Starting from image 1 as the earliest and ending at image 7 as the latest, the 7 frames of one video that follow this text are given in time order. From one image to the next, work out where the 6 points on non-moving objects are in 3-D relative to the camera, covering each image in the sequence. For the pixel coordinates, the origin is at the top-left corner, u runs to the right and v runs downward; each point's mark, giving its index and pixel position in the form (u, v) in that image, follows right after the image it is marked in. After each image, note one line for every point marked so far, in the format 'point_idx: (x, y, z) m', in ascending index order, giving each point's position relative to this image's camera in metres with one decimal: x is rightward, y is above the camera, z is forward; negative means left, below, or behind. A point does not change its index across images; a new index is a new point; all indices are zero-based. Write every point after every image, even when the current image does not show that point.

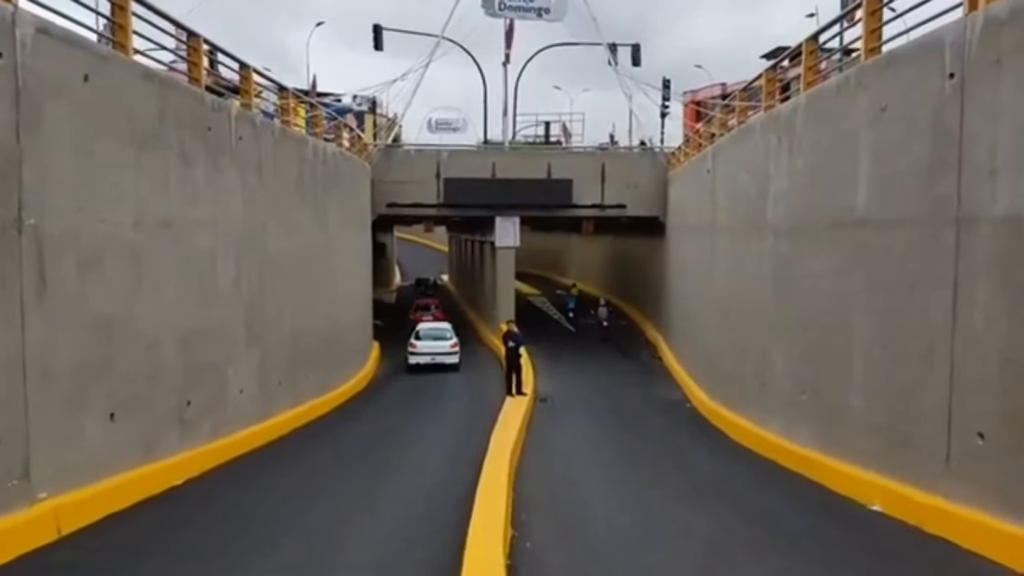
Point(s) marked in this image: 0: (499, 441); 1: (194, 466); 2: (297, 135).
0: (-0.2, -2.7, +16.8) m
1: (-4.5, -2.5, +13.7) m
2: (-4.5, +3.2, +19.6) m
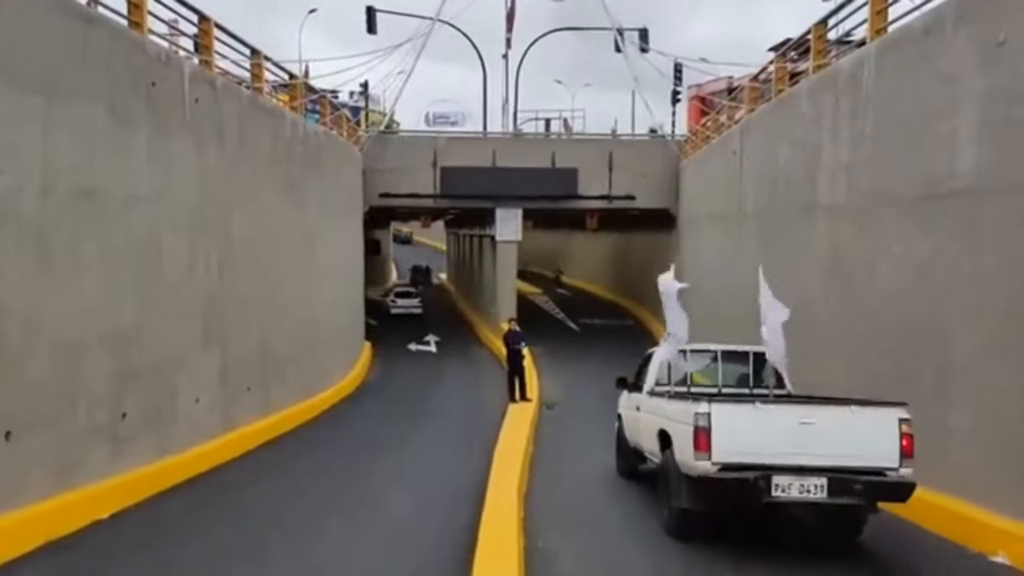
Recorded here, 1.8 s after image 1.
0: (-0.2, -2.5, +14.3) m
1: (-4.5, -2.4, +11.1) m
2: (-4.4, +3.3, +17.1) m
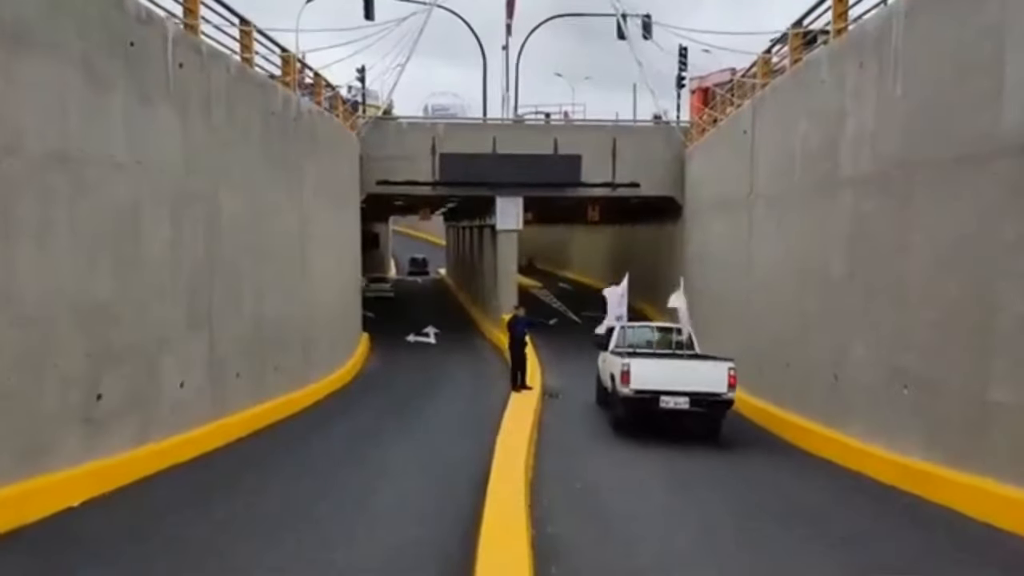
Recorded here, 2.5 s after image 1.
0: (-0.1, -2.2, +13.5) m
1: (-4.4, -2.1, +10.3) m
2: (-4.4, +3.6, +16.3) m
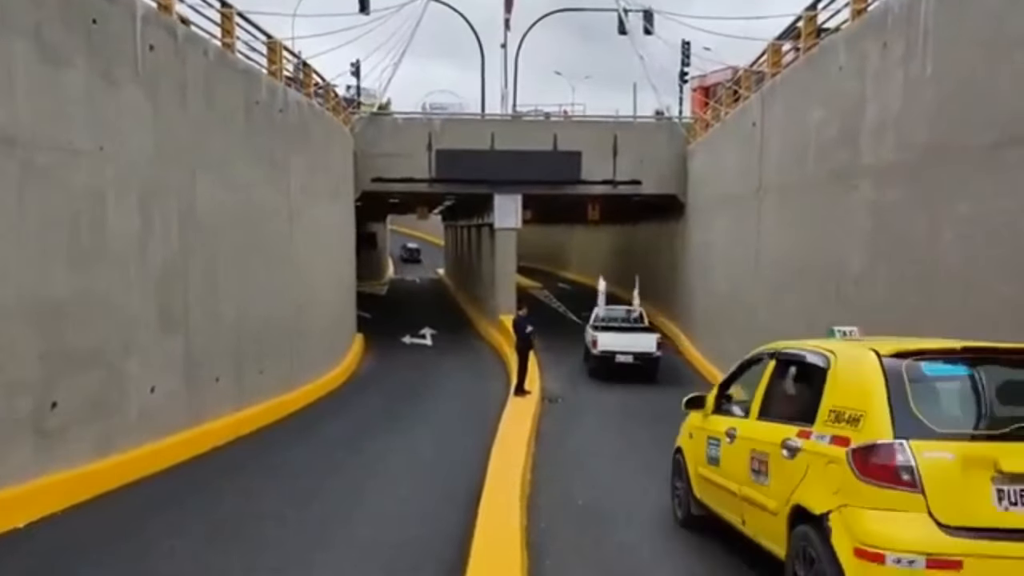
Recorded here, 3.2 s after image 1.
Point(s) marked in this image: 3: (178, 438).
0: (-0.2, -2.2, +12.6) m
1: (-4.4, -2.1, +9.4) m
2: (-4.4, +3.6, +15.4) m
3: (-4.4, -2.0, +12.5) m
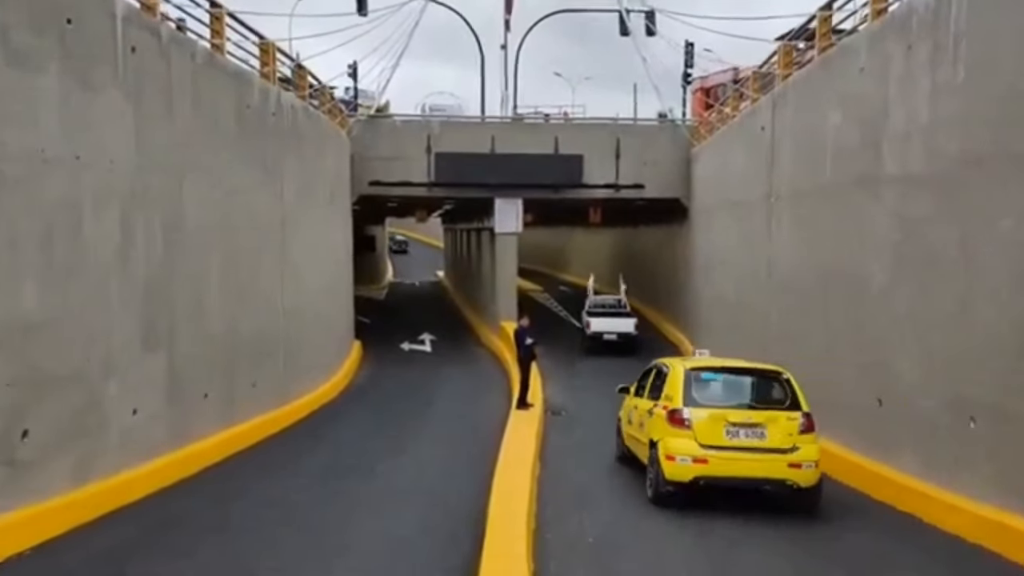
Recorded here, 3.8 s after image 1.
0: (-0.1, -2.4, +12.0) m
1: (-4.4, -2.3, +8.8) m
2: (-4.4, +3.4, +14.7) m
3: (-4.4, -2.2, +11.9) m
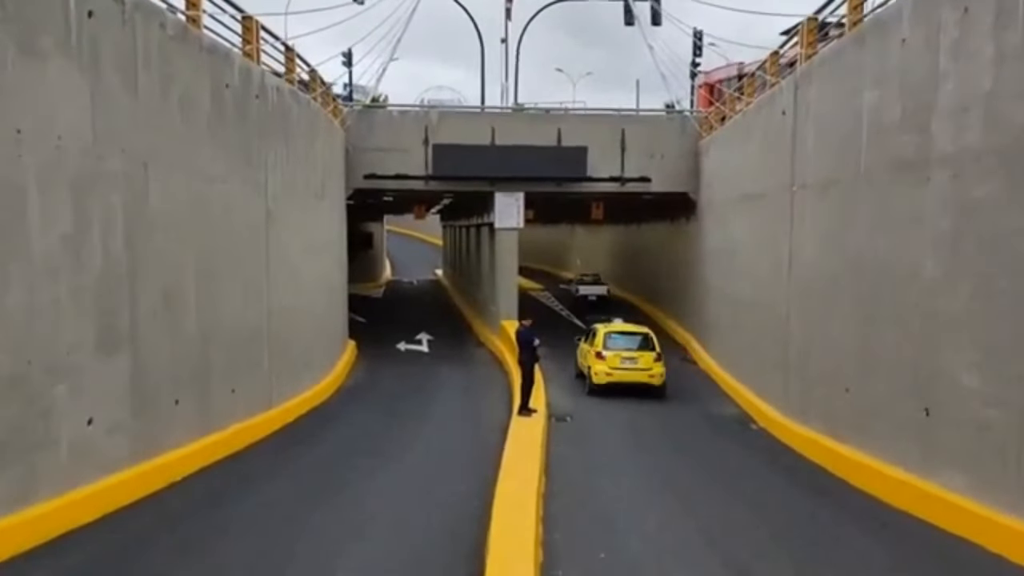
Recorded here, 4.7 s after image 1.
0: (-0.1, -2.3, +10.7) m
1: (-4.4, -2.2, +7.5) m
2: (-4.3, +3.5, +13.5) m
3: (-4.3, -2.1, +10.6) m
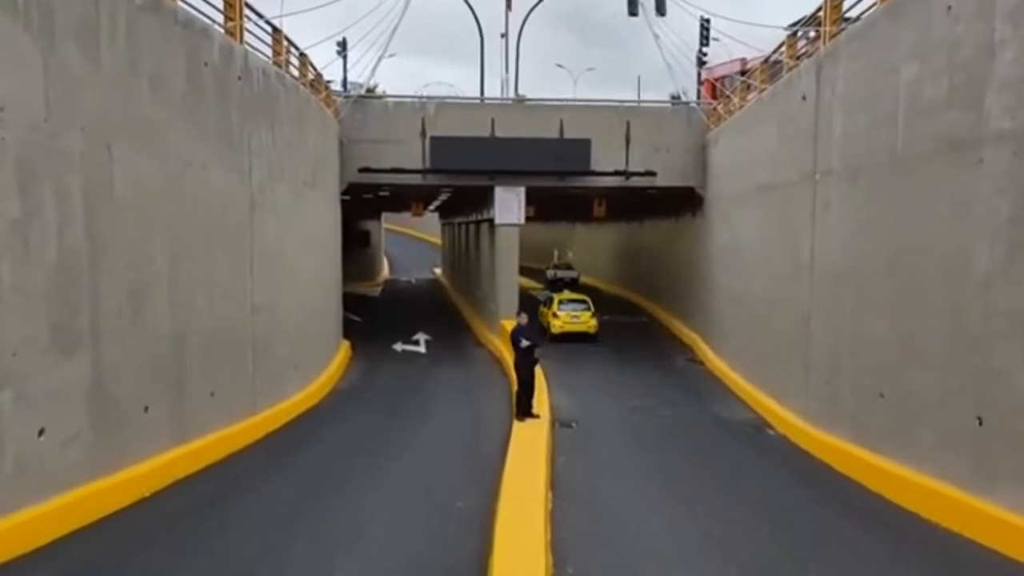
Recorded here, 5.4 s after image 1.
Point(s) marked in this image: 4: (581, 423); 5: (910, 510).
0: (0.0, -2.3, +9.6) m
1: (-4.3, -2.1, +6.4) m
2: (-4.3, +3.6, +12.3) m
3: (-4.3, -2.0, +9.5) m
4: (+1.3, -2.7, +18.4) m
5: (+4.5, -2.5, +10.9) m
